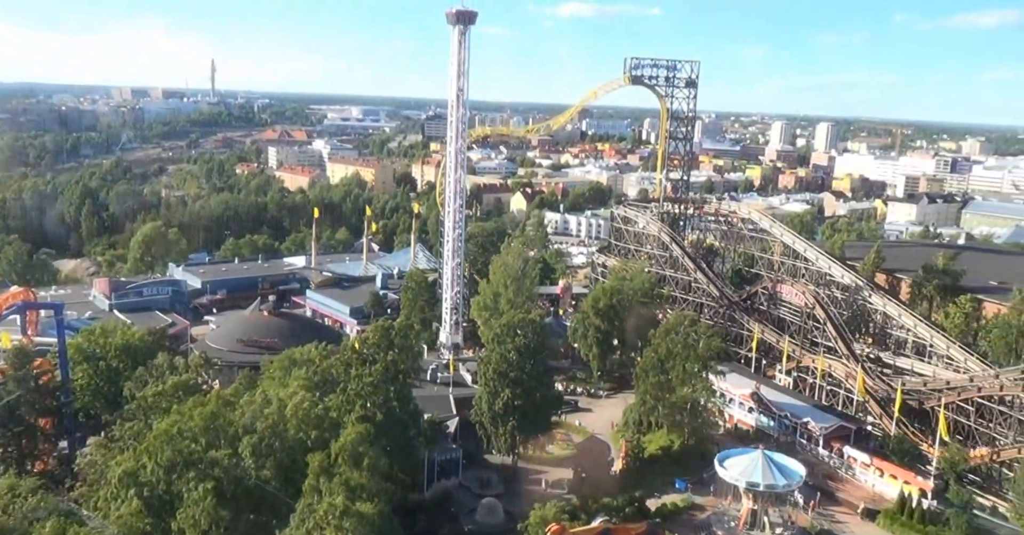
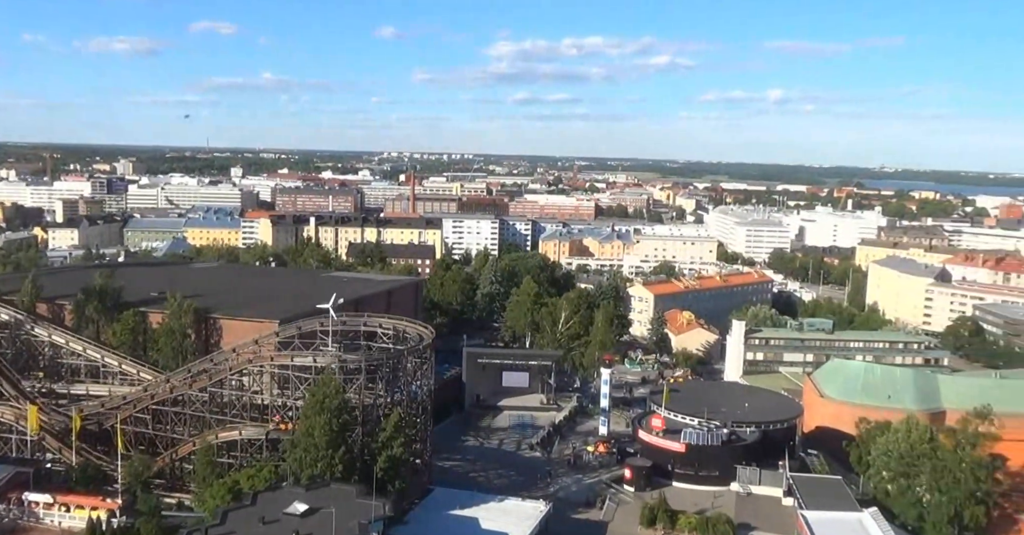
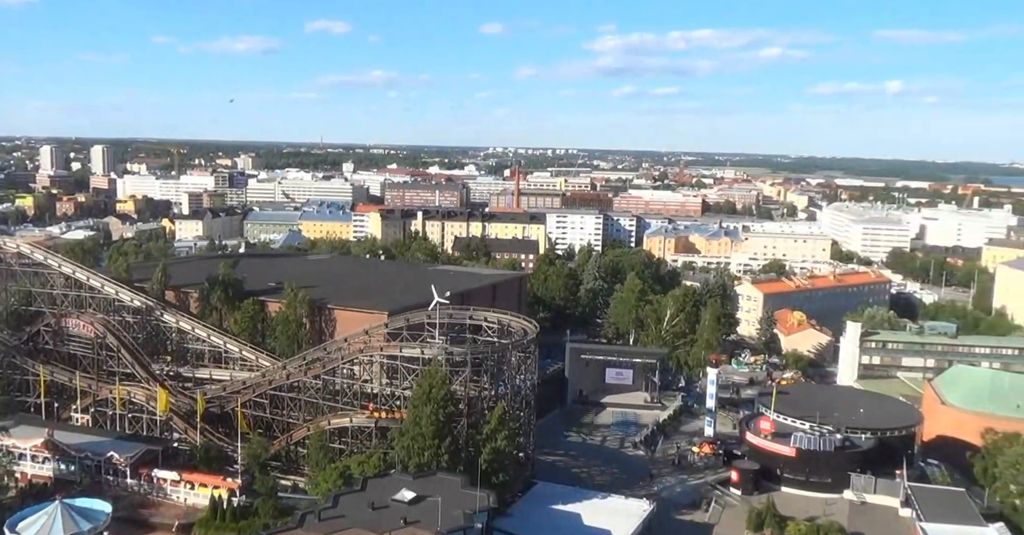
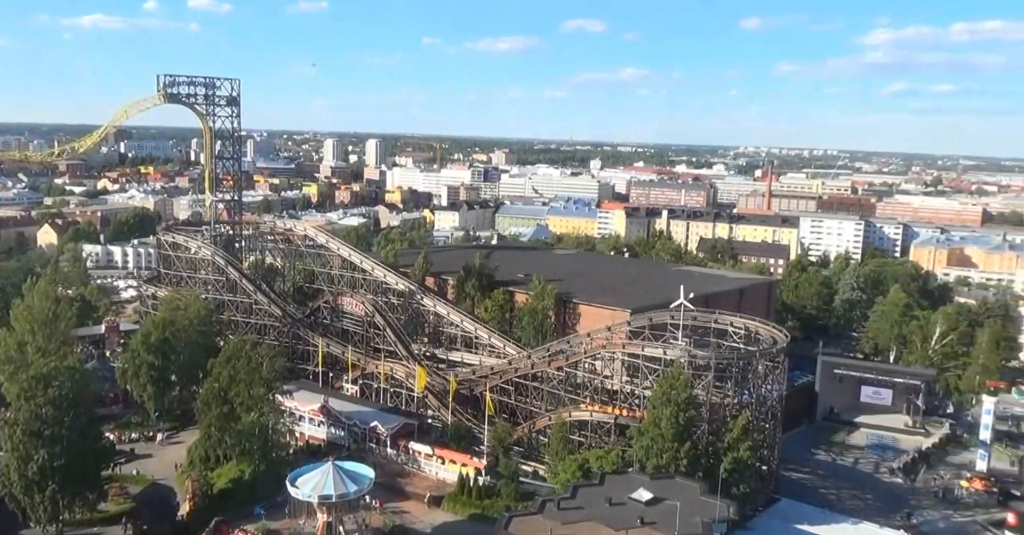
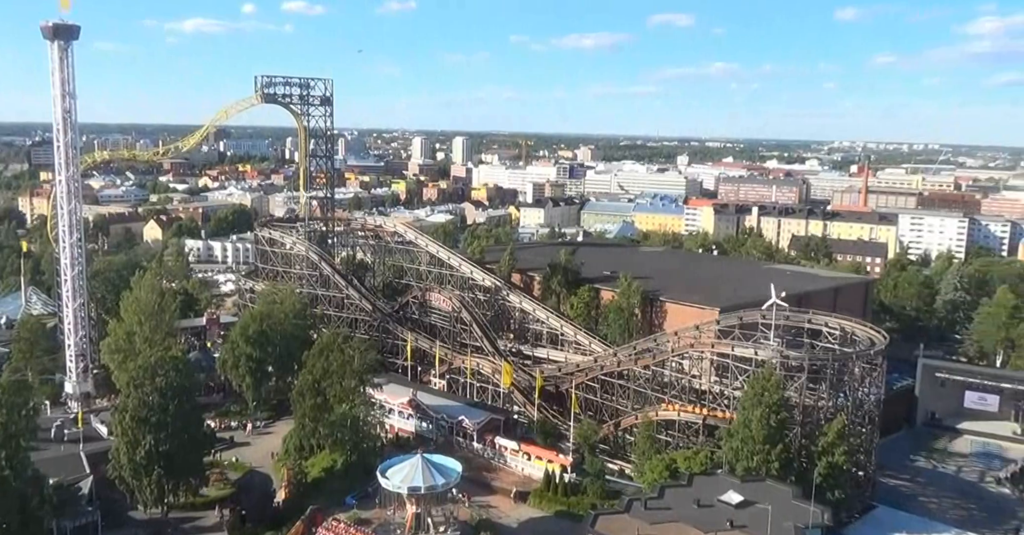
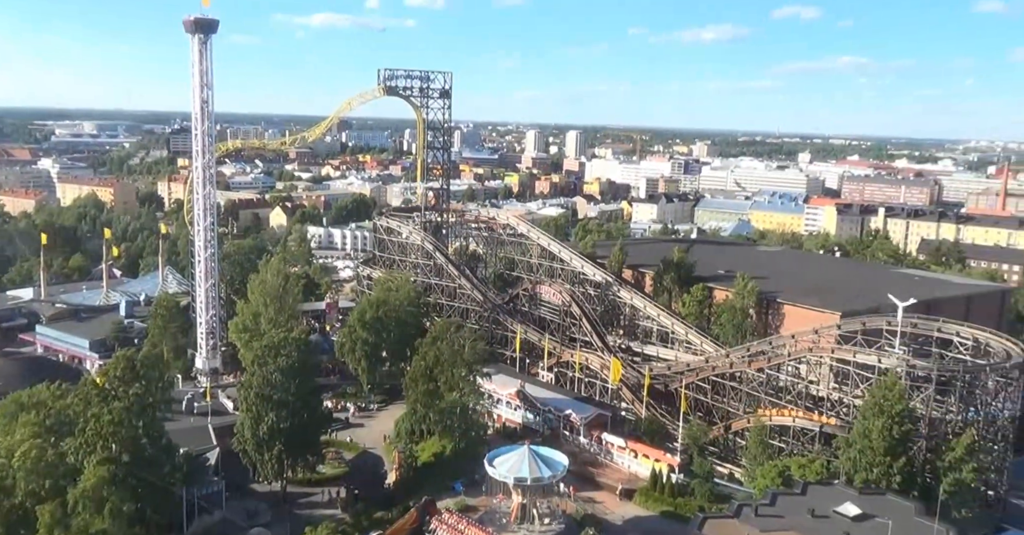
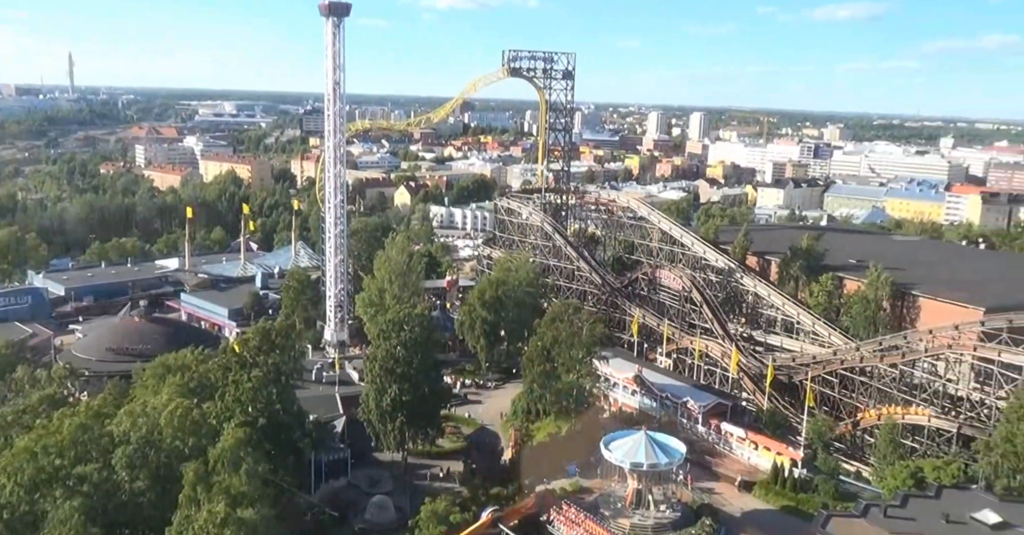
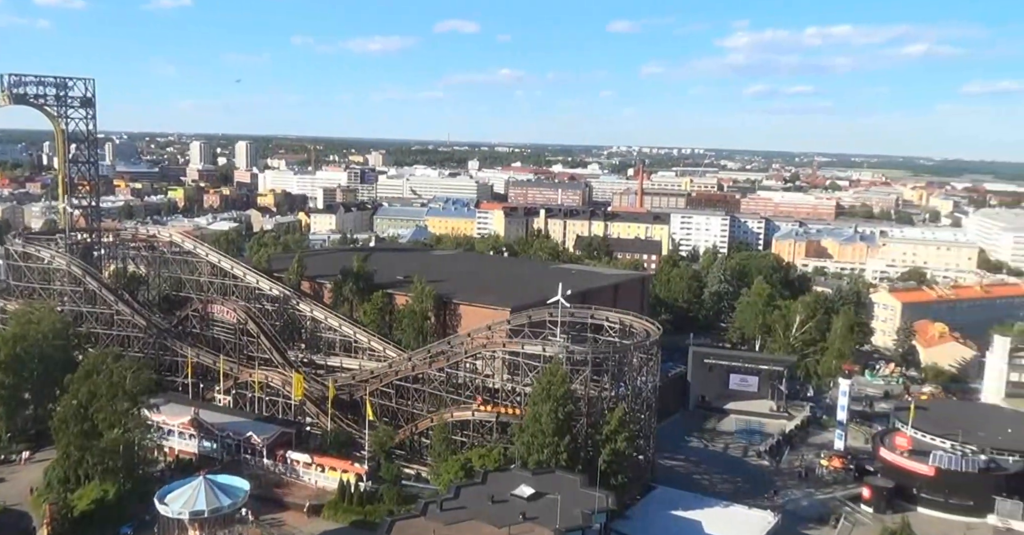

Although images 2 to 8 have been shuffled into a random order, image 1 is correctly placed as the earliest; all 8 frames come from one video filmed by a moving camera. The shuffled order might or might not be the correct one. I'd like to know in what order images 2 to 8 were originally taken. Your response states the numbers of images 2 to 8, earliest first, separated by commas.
7, 6, 5, 4, 8, 3, 2
